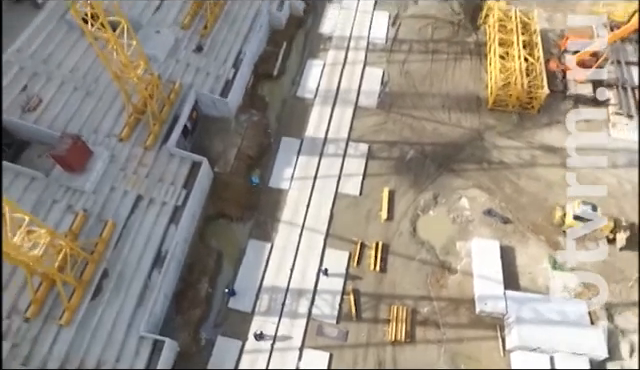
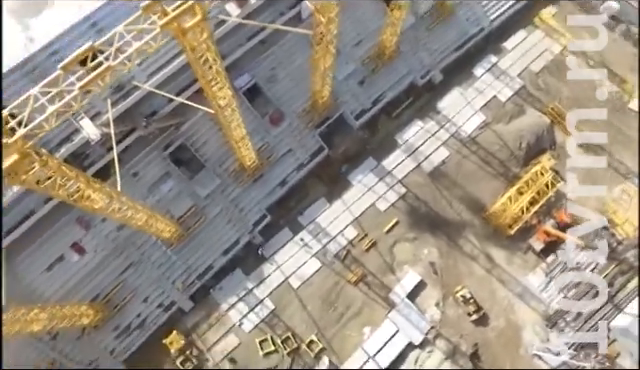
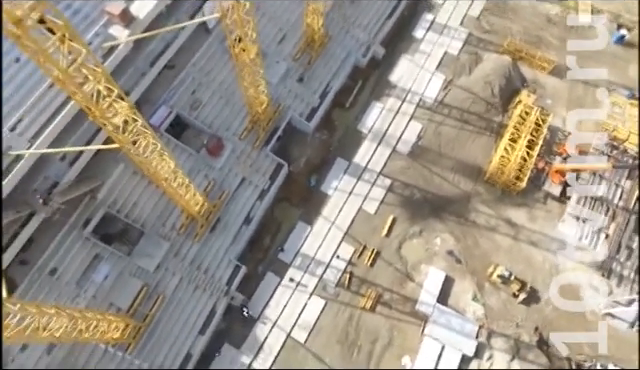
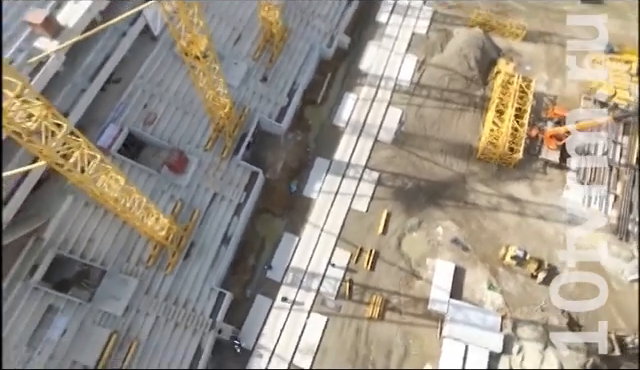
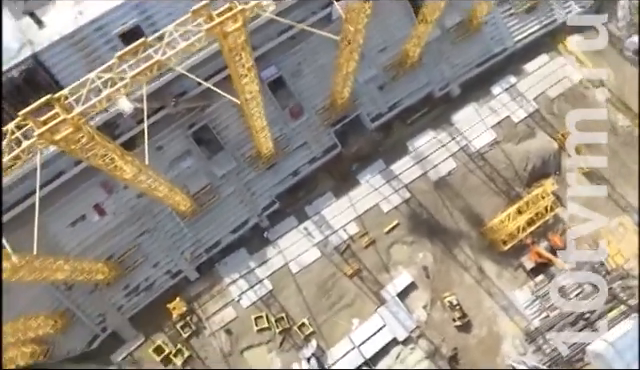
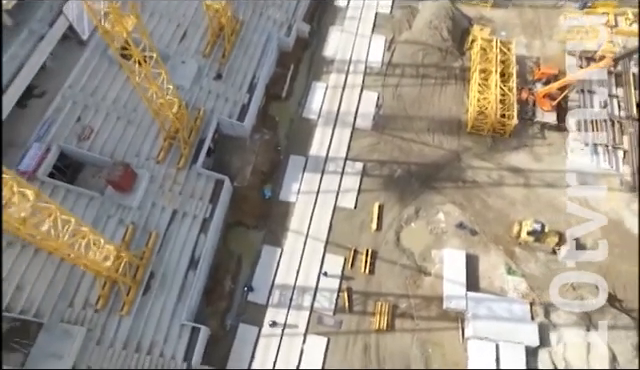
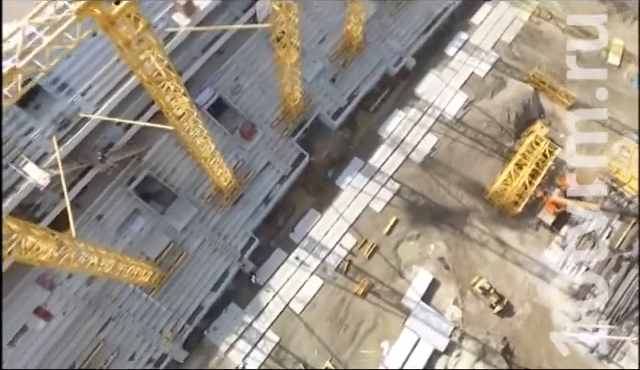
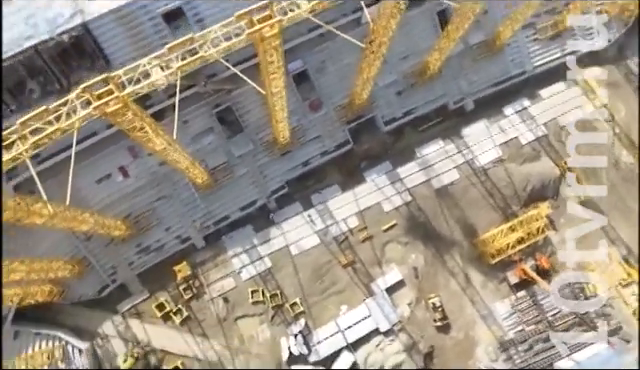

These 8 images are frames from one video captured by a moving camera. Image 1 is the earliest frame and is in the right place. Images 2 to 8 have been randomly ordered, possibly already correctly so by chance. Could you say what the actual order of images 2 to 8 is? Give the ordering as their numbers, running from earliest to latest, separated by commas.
6, 4, 3, 7, 2, 5, 8
